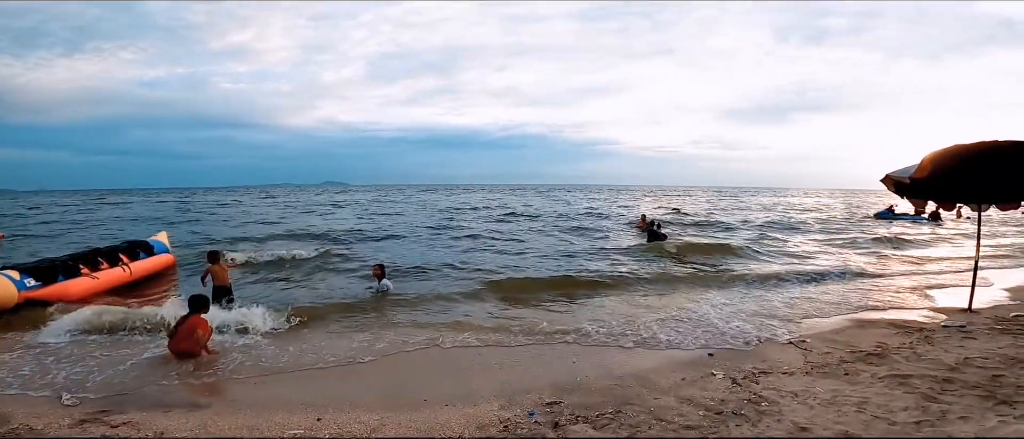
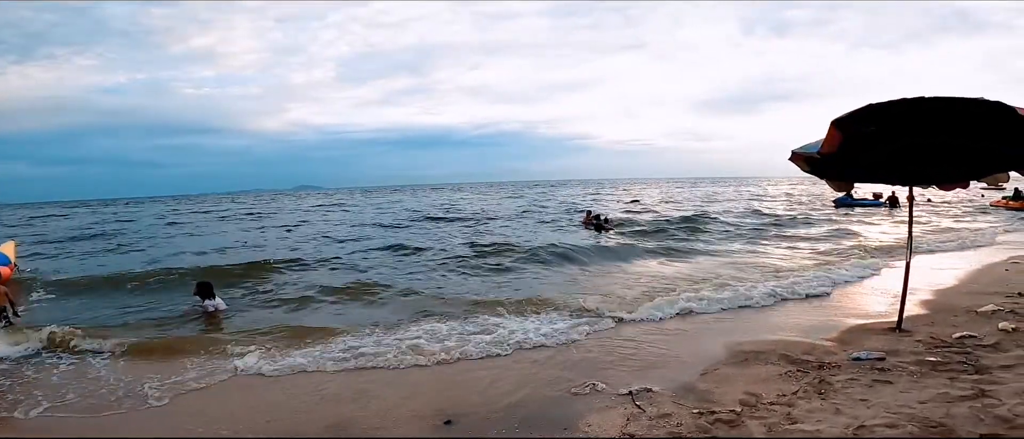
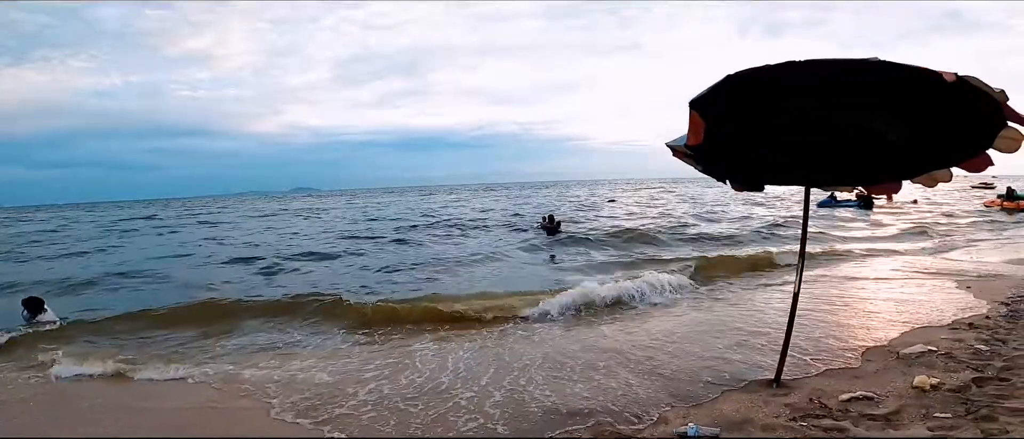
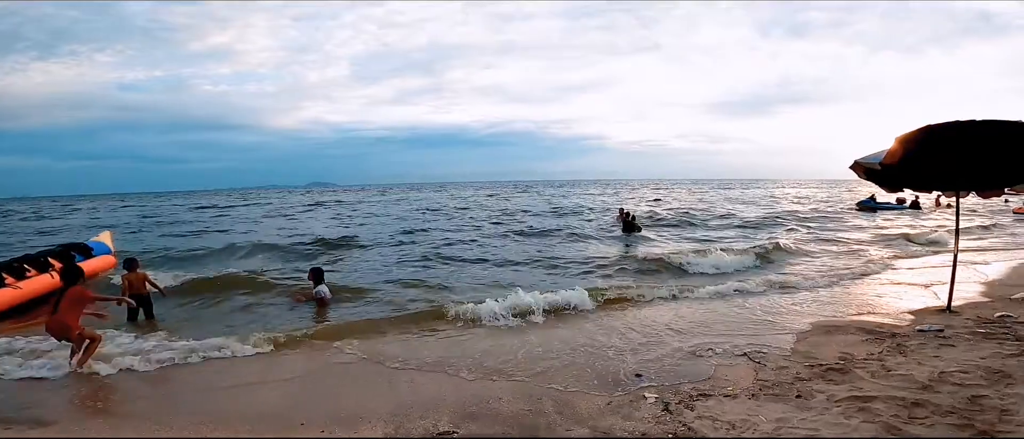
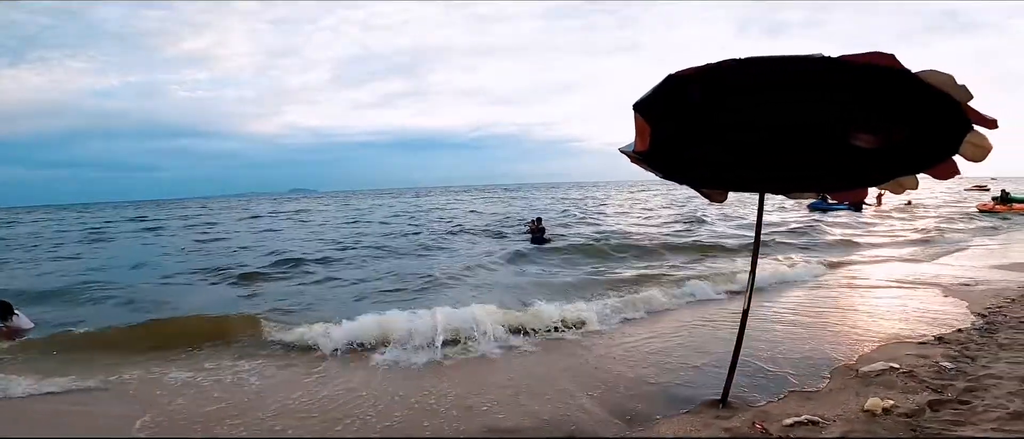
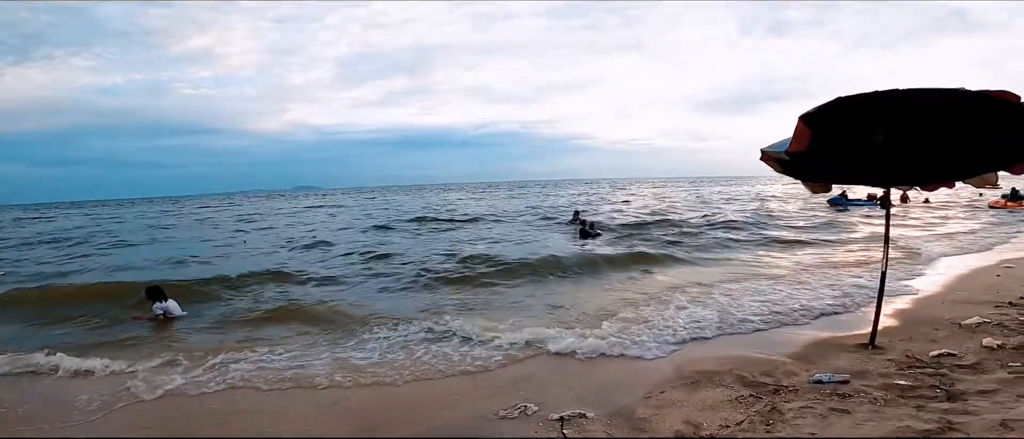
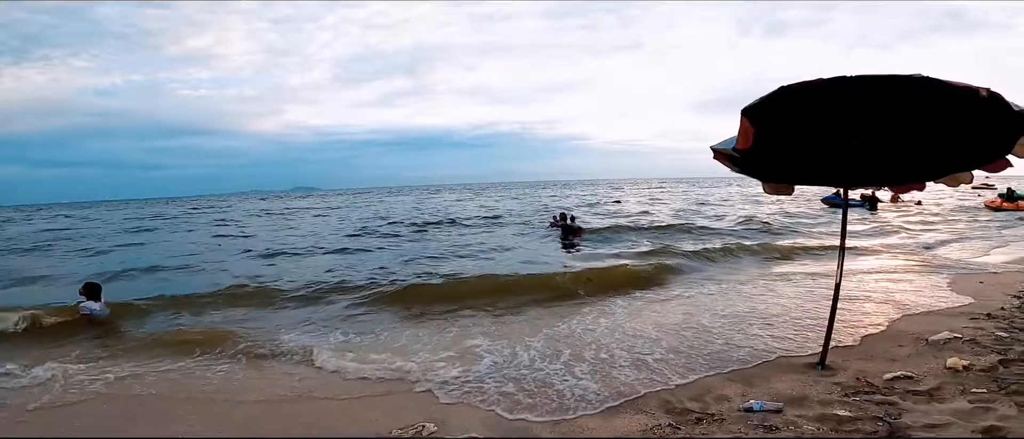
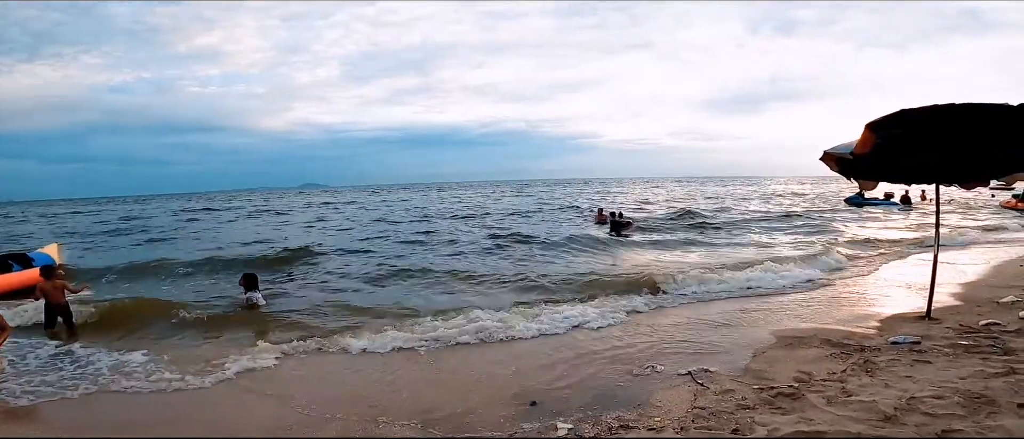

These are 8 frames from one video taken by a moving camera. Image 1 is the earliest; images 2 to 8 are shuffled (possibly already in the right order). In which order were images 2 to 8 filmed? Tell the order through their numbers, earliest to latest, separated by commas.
4, 8, 2, 6, 7, 3, 5
